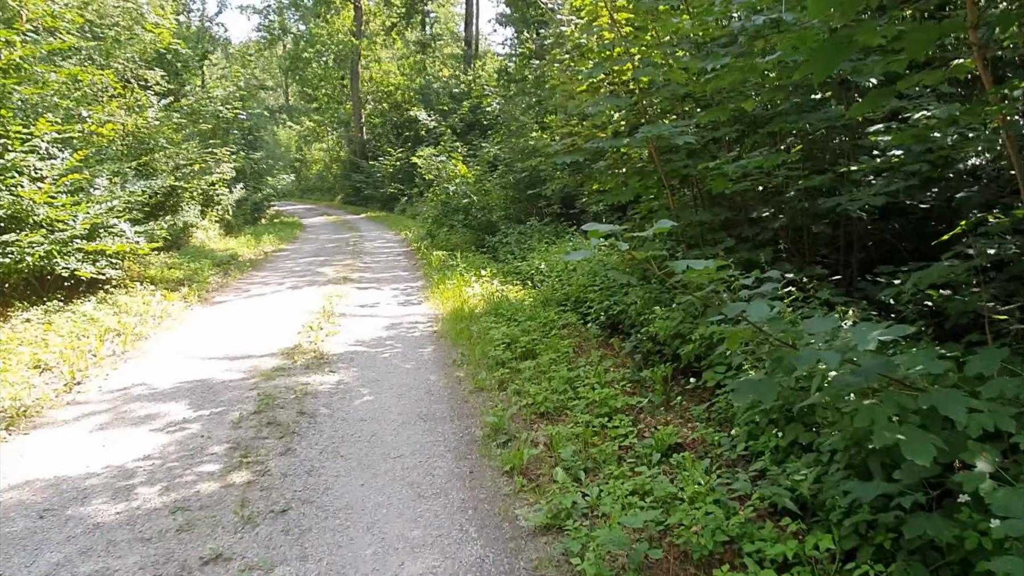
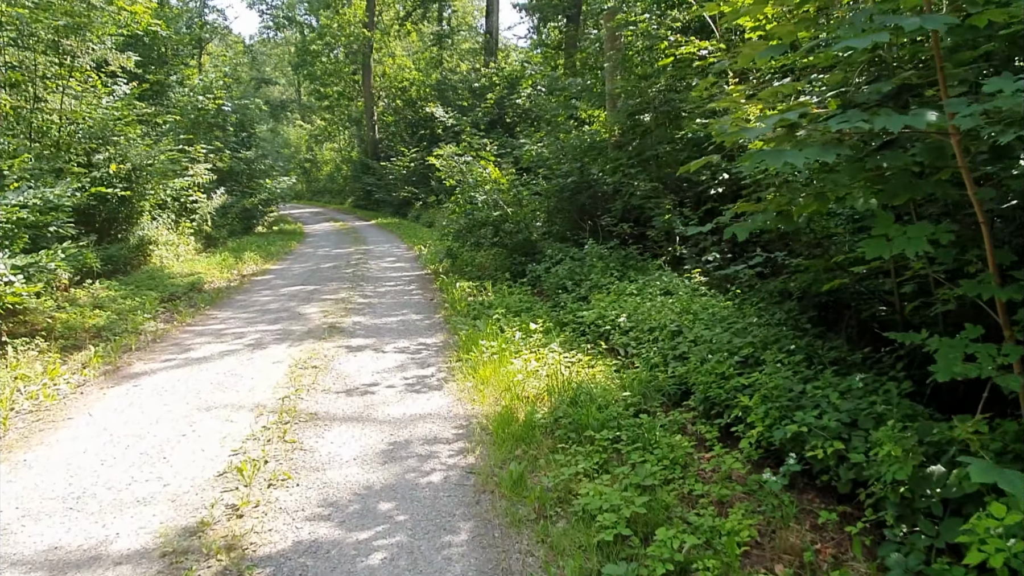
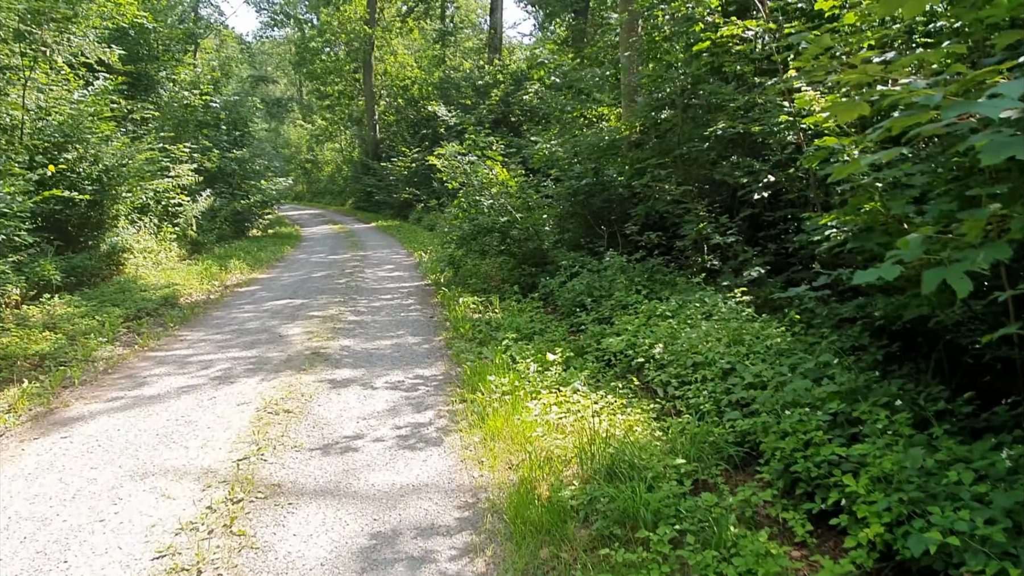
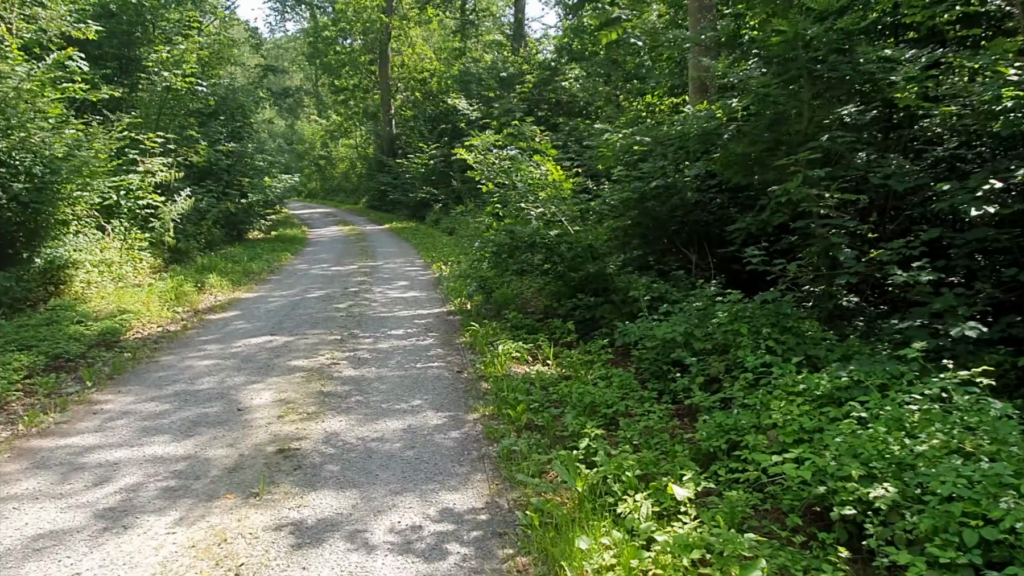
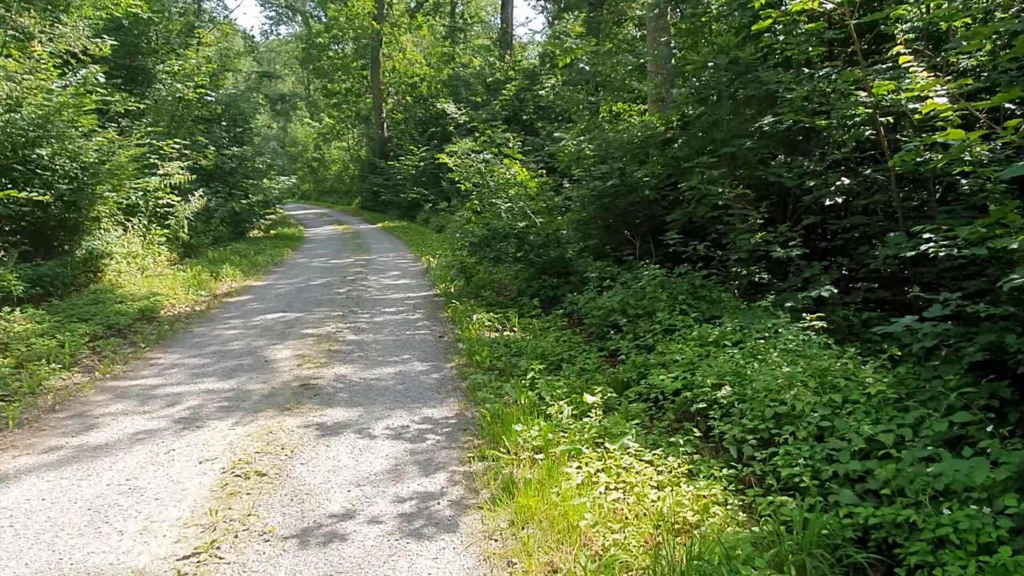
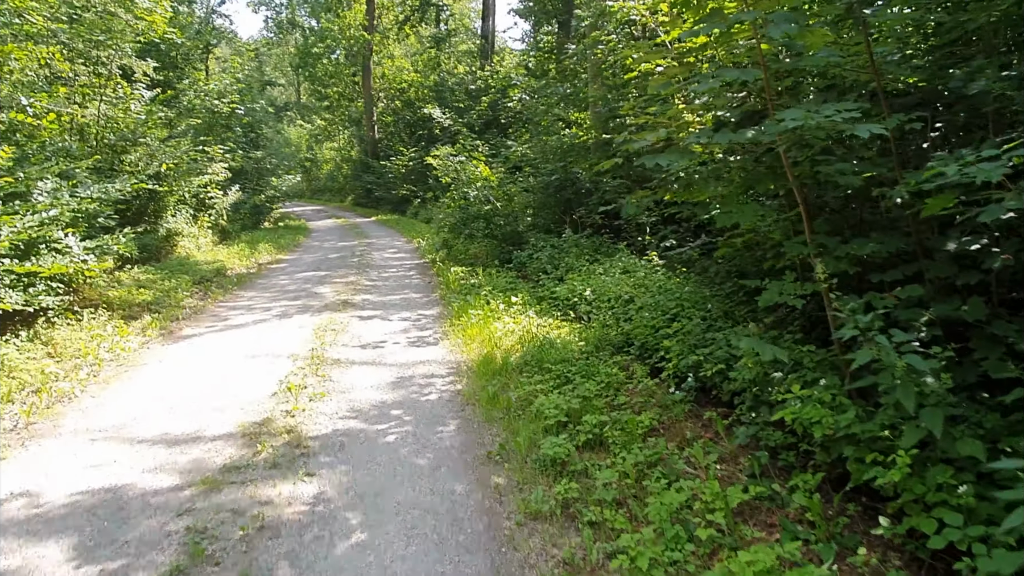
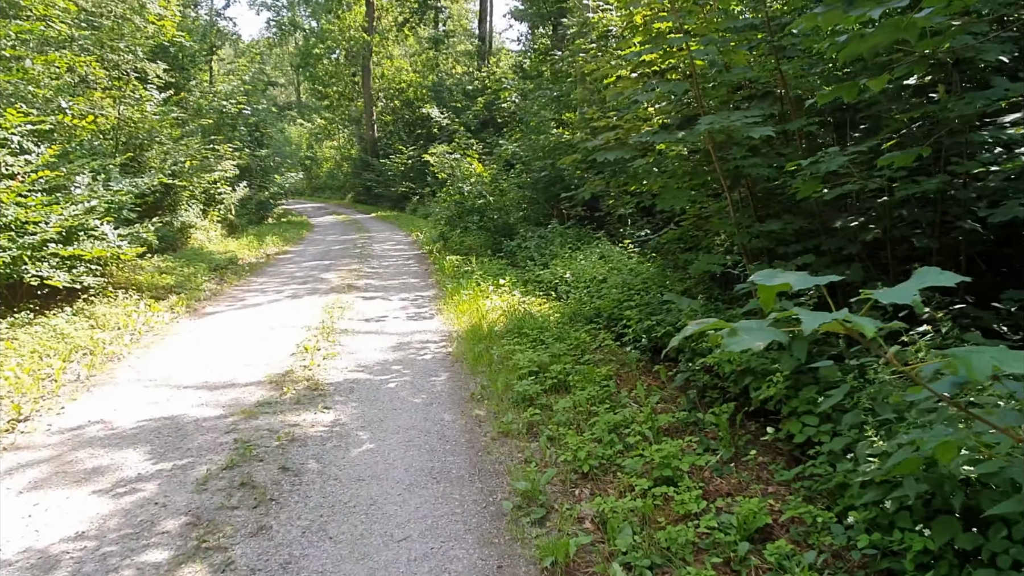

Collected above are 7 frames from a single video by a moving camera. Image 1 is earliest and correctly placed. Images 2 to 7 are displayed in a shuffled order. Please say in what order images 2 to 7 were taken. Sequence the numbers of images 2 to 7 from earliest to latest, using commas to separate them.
7, 6, 2, 3, 5, 4
